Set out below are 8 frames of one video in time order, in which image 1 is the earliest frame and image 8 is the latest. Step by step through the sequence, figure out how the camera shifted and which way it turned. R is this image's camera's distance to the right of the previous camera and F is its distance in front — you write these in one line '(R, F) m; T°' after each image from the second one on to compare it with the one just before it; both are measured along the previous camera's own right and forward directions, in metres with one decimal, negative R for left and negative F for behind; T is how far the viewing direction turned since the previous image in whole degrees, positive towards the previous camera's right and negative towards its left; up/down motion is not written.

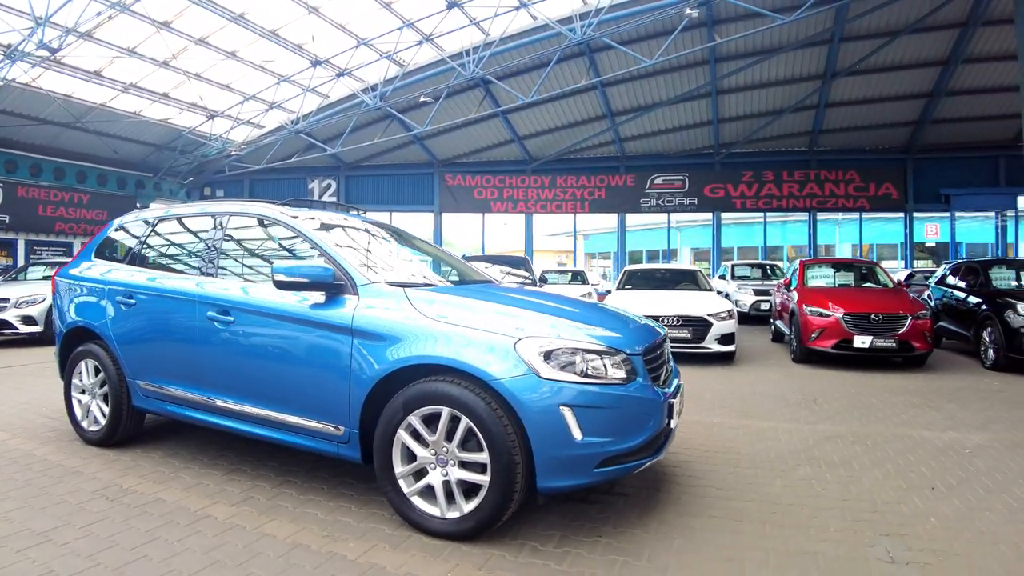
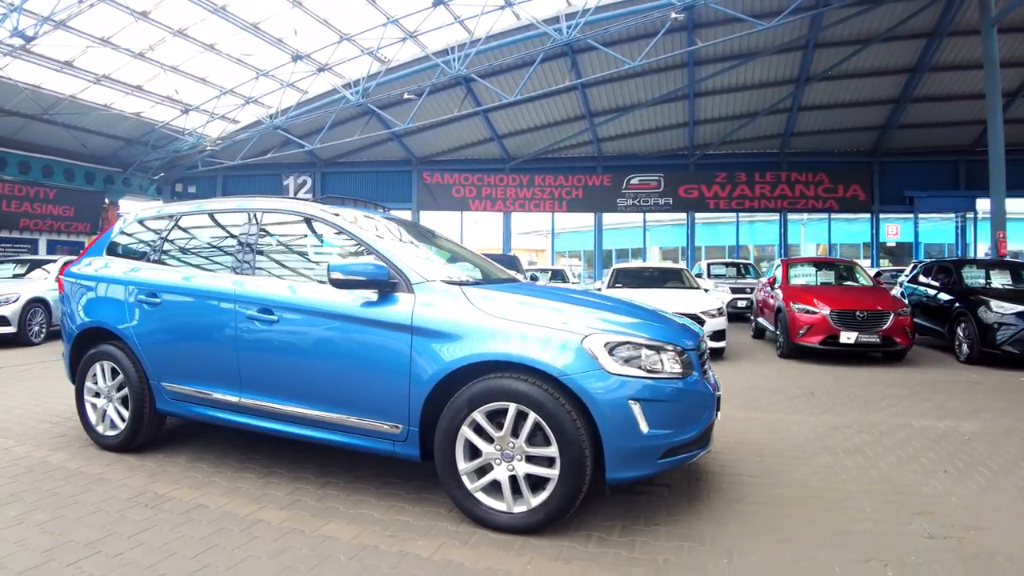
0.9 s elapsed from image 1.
(-0.5, 0.0) m; +4°
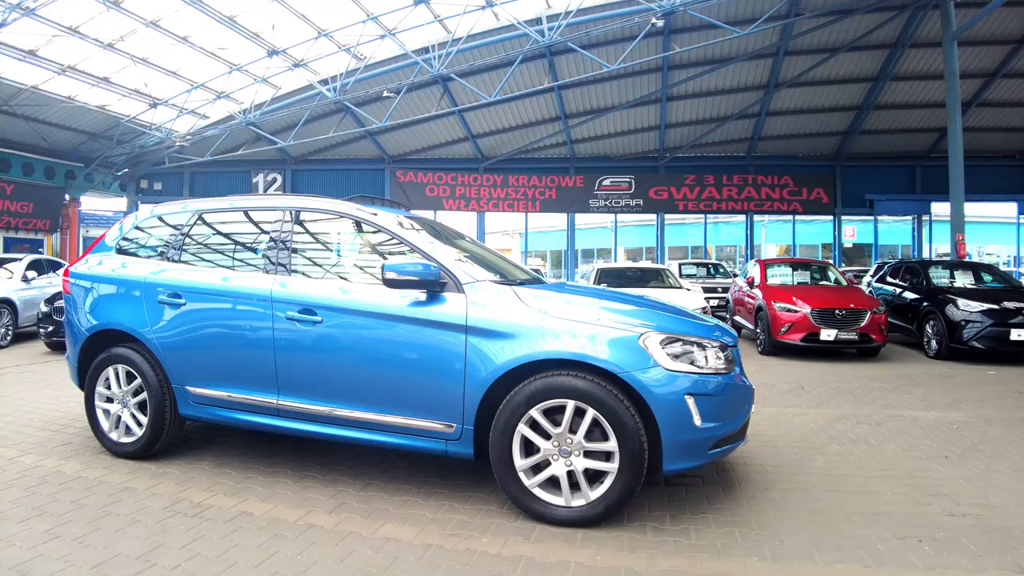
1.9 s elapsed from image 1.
(-0.5, 0.0) m; +4°
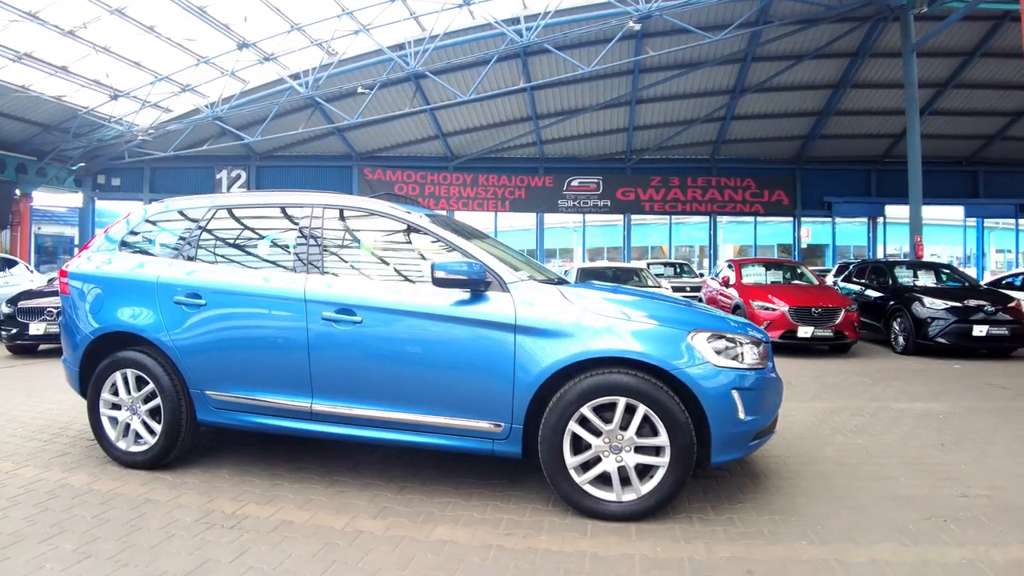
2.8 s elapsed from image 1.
(-0.5, 0.0) m; +4°
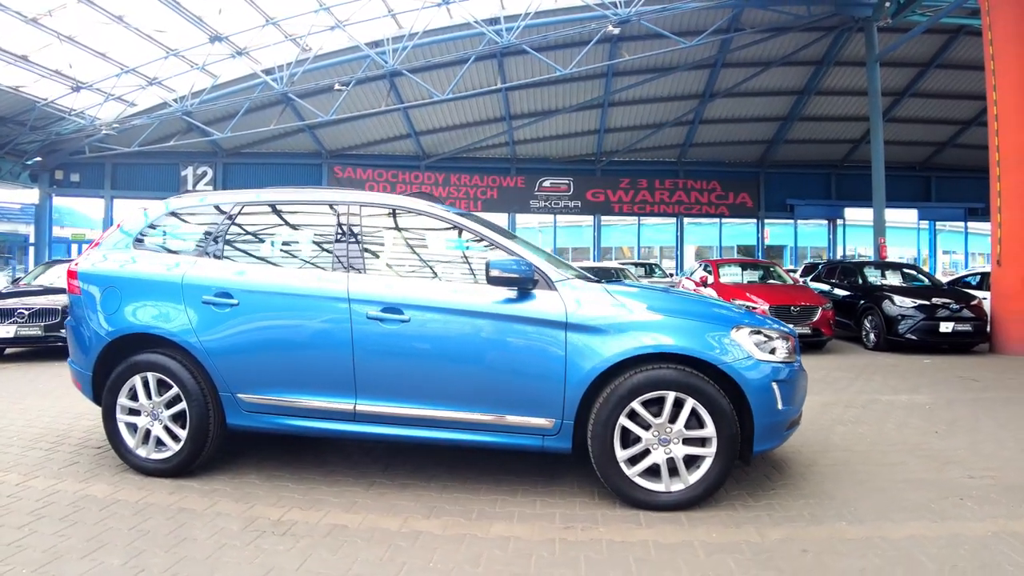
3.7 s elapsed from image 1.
(-0.5, 0.0) m; +4°
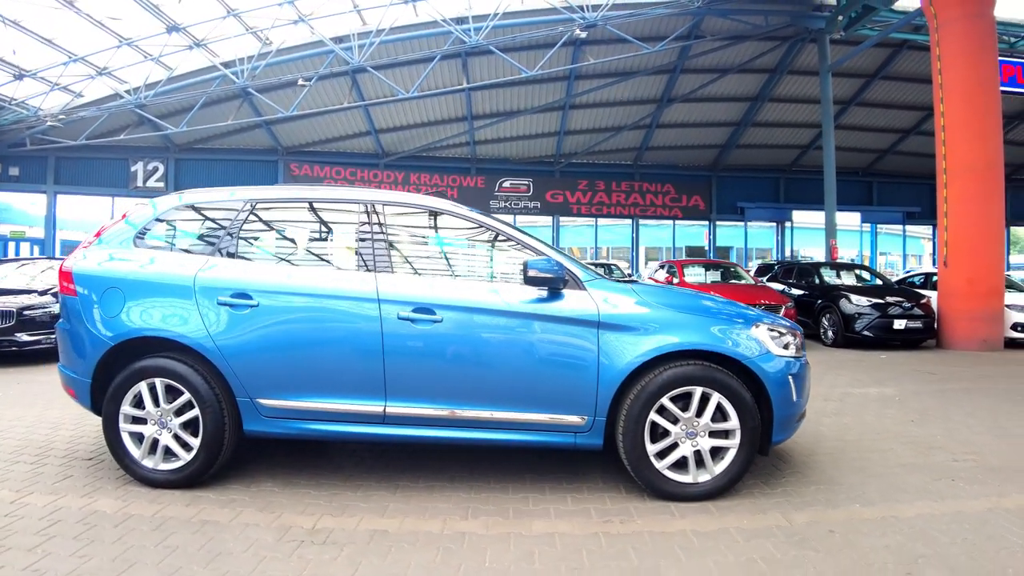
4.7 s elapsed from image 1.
(-0.5, 0.0) m; +5°
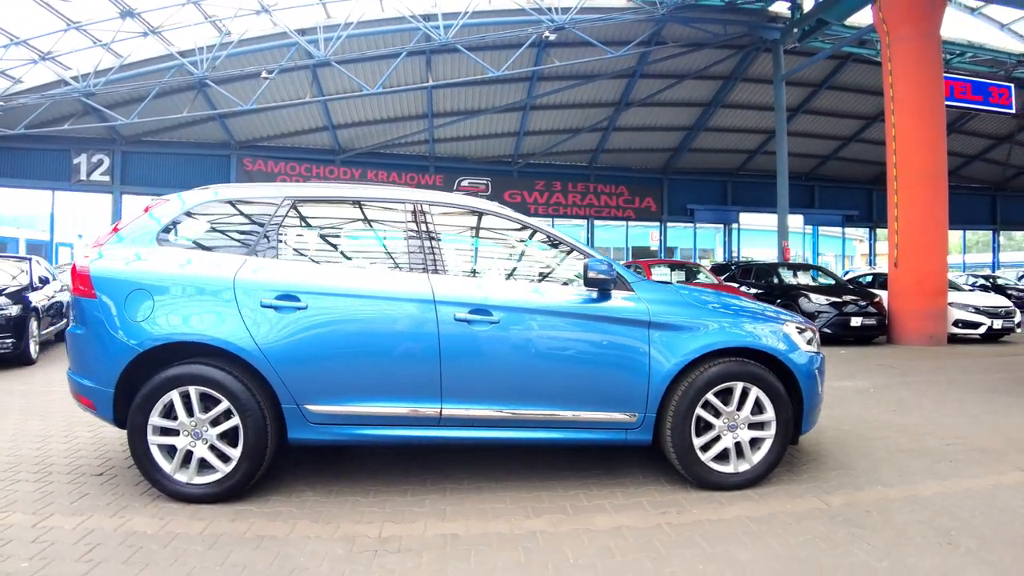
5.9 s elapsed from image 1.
(-0.7, 0.0) m; +6°
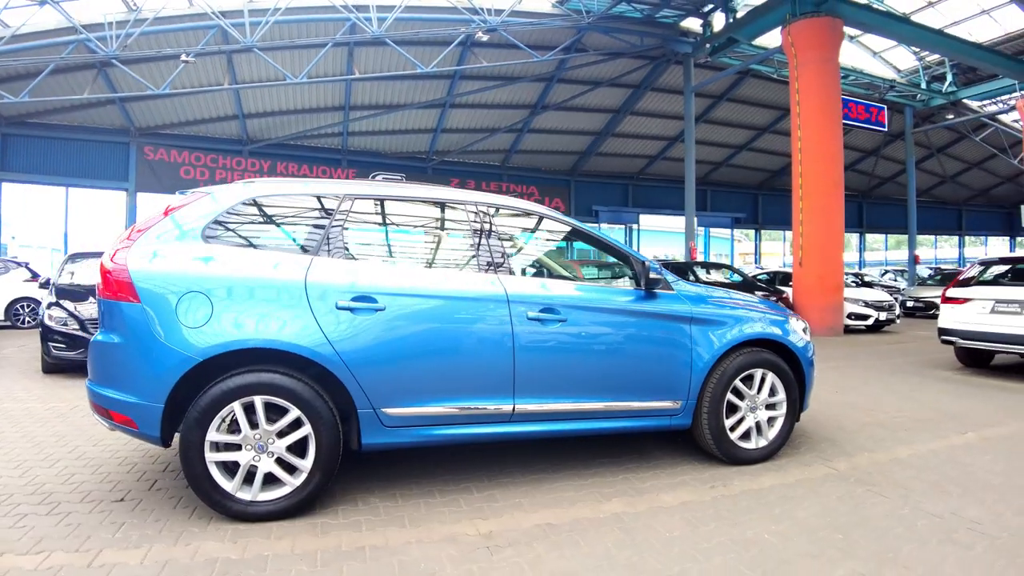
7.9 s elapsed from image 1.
(-1.1, 0.0) m; +11°
